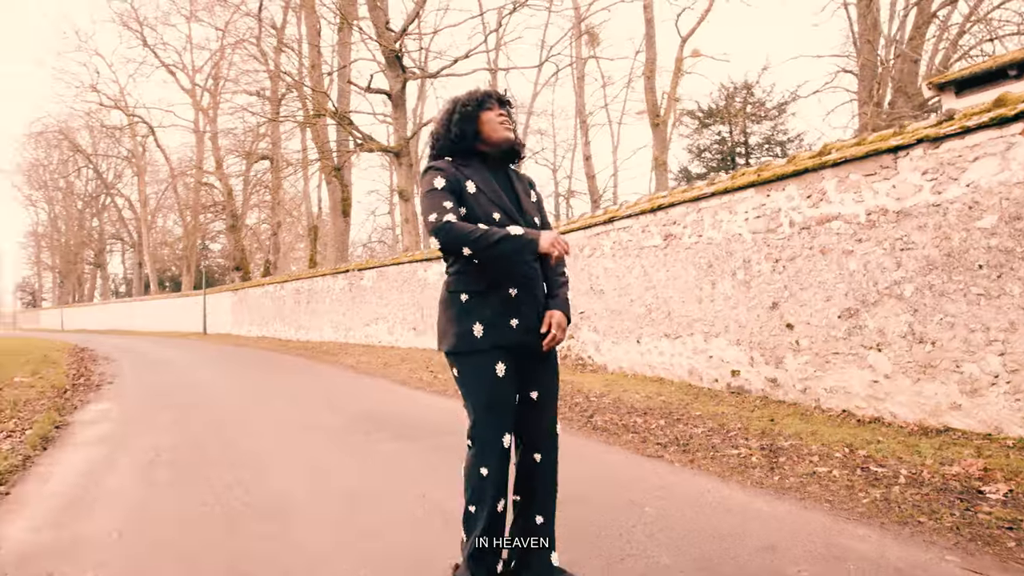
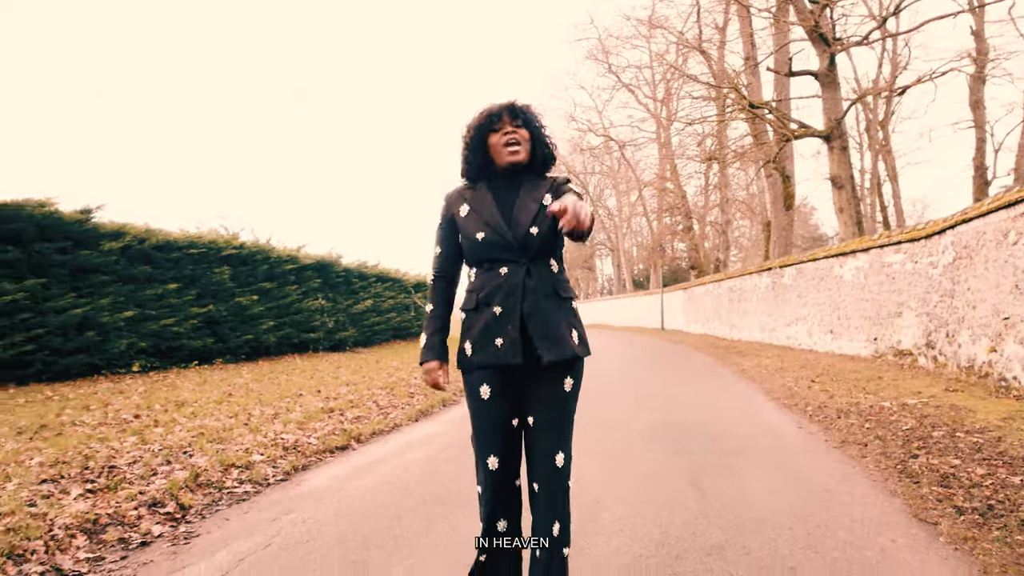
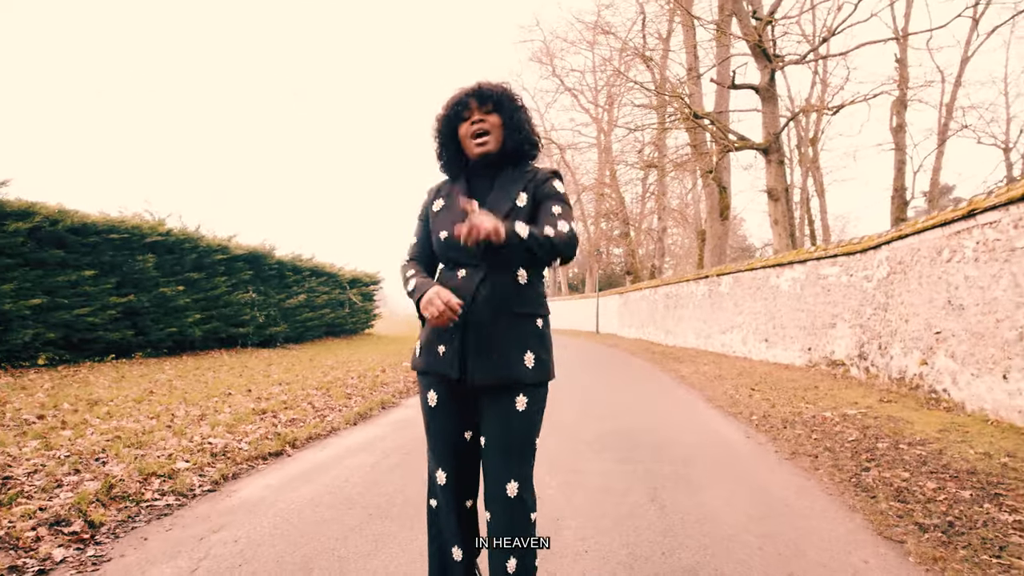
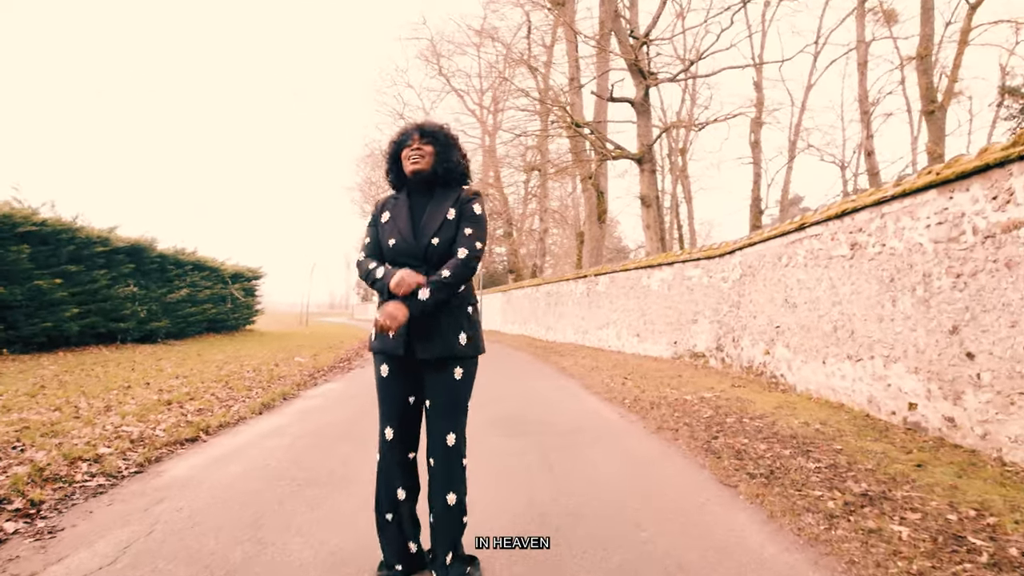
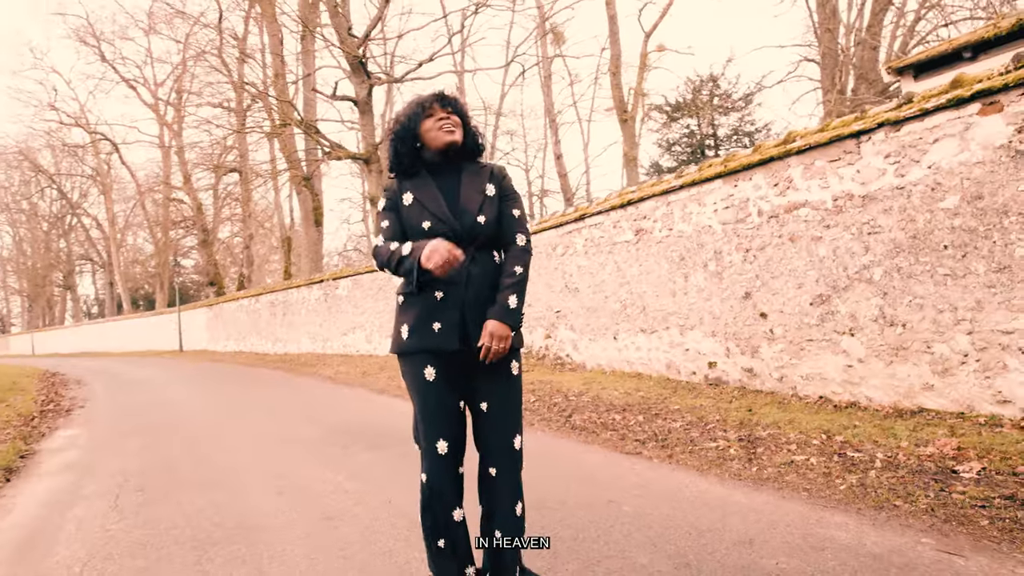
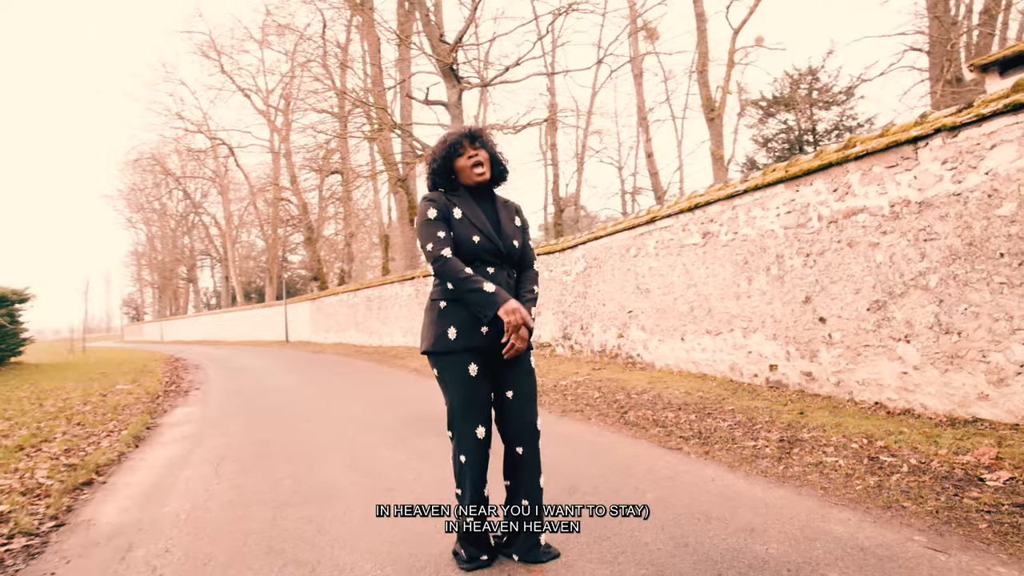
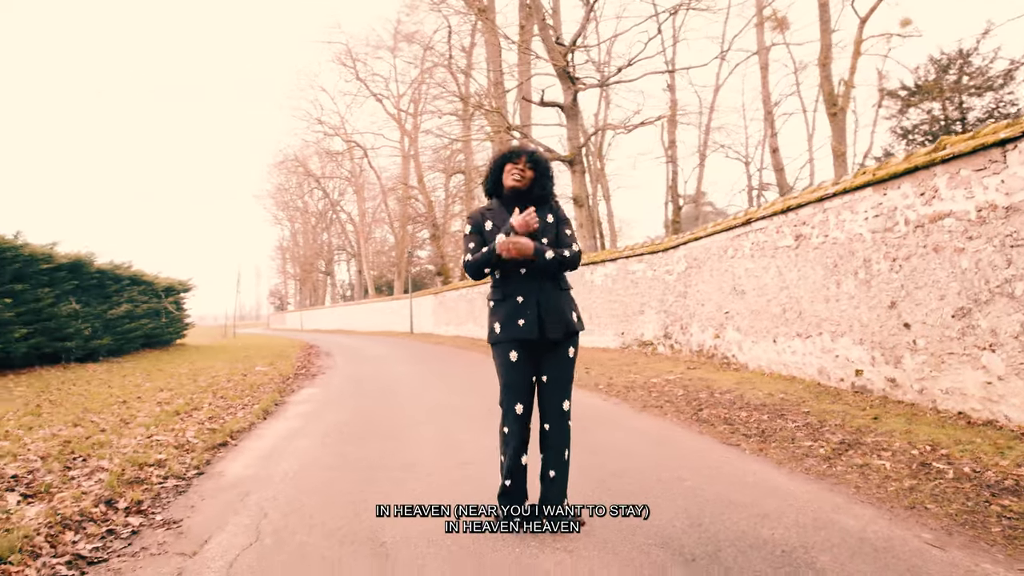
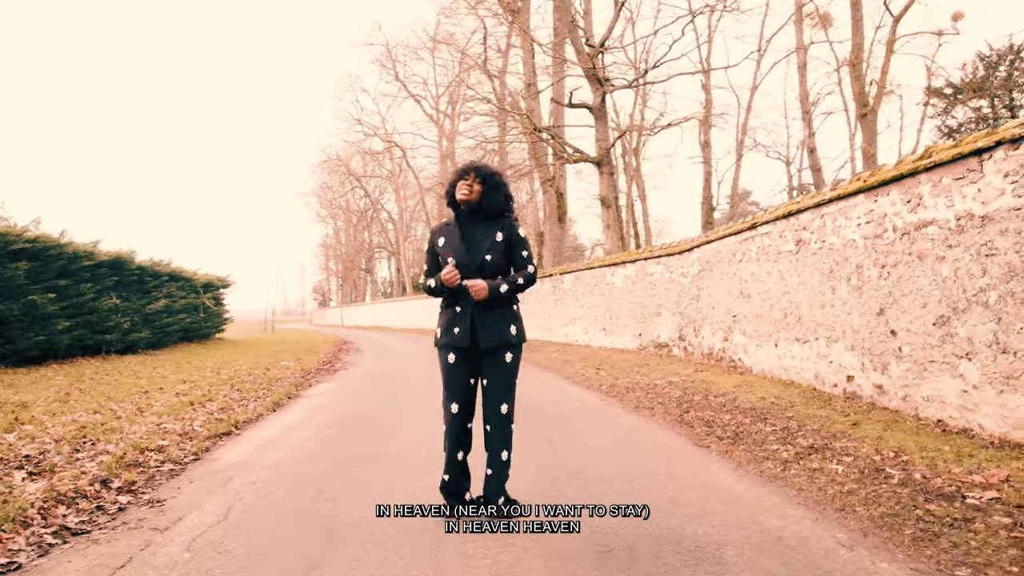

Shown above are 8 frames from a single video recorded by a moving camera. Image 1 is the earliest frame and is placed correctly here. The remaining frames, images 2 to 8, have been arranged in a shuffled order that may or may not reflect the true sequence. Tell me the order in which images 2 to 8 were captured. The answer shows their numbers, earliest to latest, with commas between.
5, 6, 7, 8, 4, 3, 2
